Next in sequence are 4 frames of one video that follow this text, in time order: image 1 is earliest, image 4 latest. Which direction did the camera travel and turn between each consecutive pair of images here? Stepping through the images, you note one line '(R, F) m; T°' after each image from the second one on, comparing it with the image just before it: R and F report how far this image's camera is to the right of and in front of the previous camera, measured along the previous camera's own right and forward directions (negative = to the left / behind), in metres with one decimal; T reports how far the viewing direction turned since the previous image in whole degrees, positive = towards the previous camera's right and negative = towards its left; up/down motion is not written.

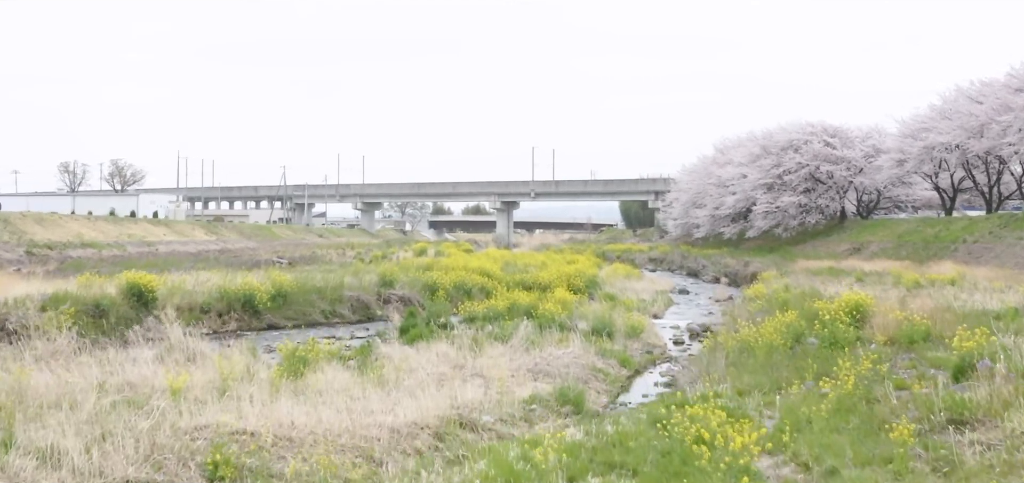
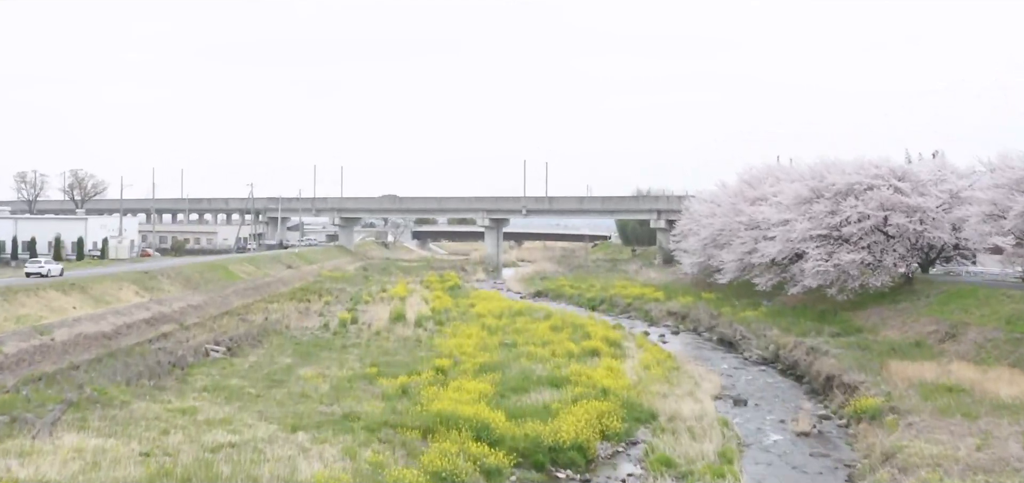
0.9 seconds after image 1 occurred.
(-0.2, +3.4) m; +1°
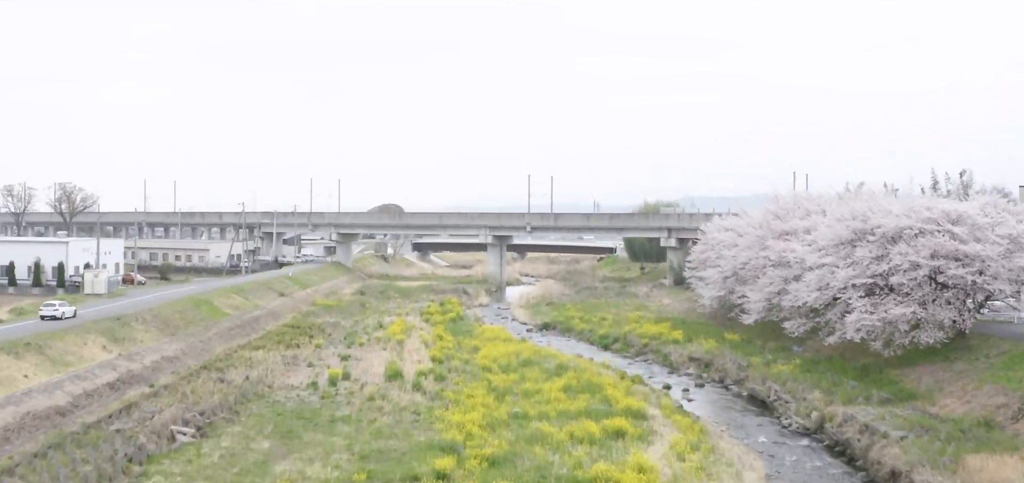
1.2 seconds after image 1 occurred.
(-0.1, +1.6) m; 0°
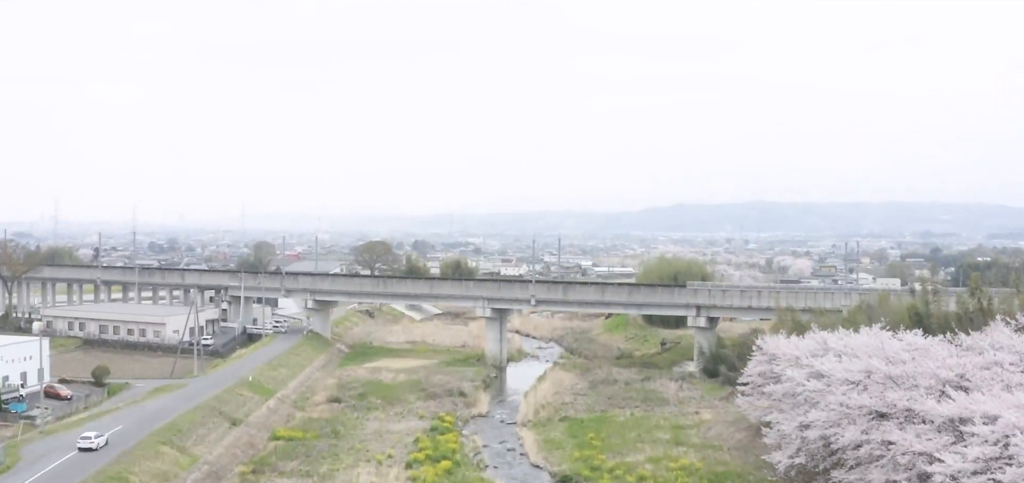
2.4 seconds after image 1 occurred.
(-0.4, +5.1) m; +1°
